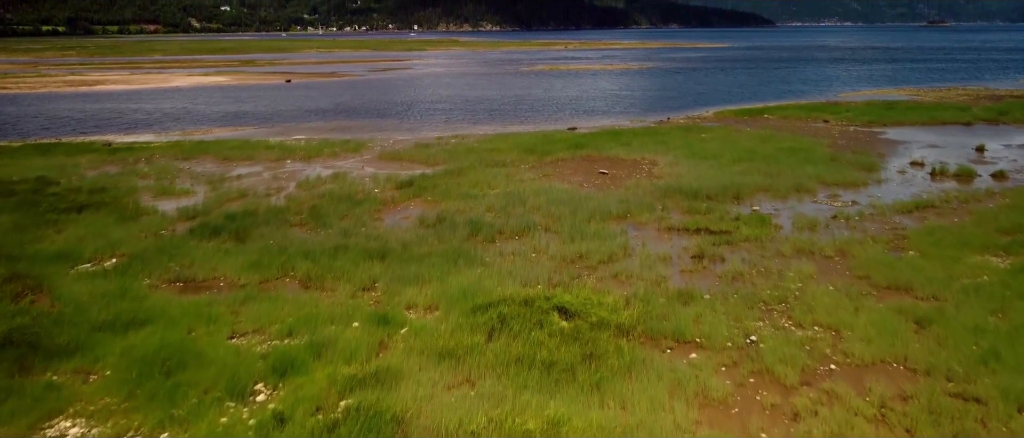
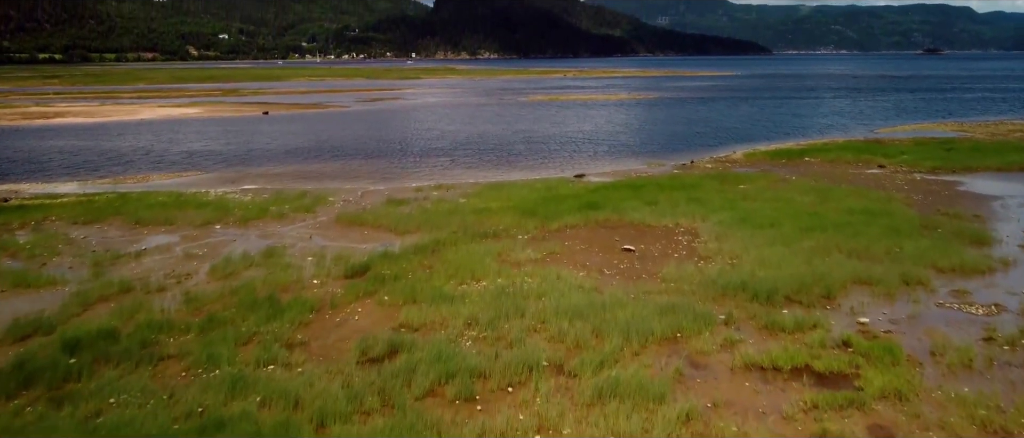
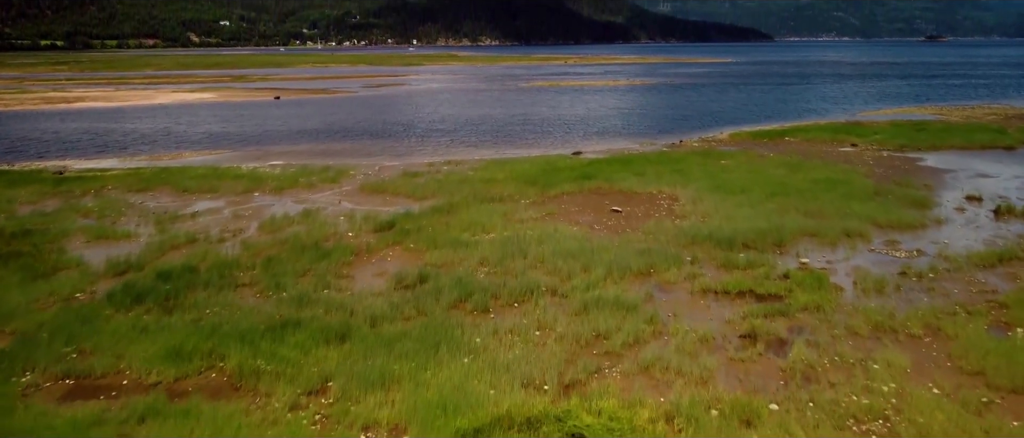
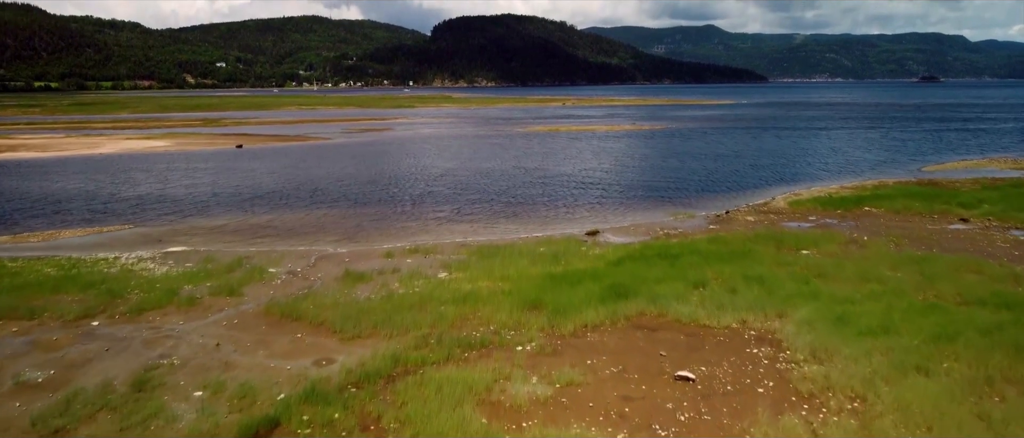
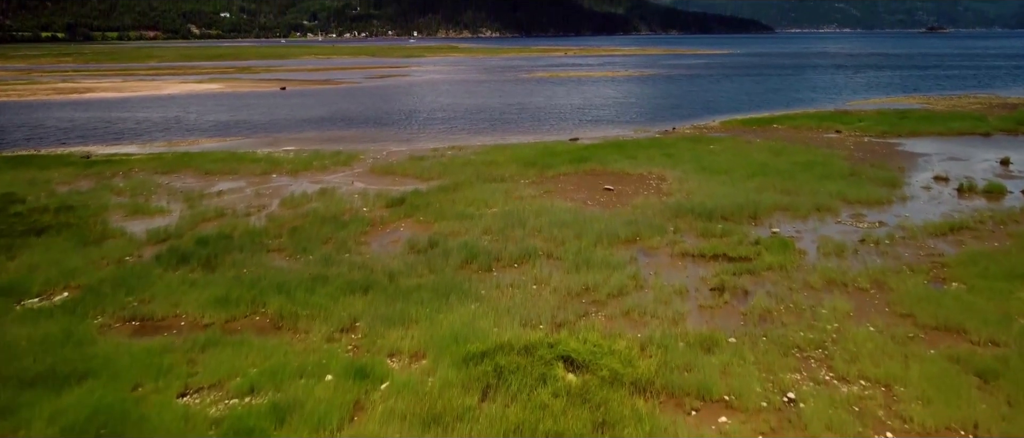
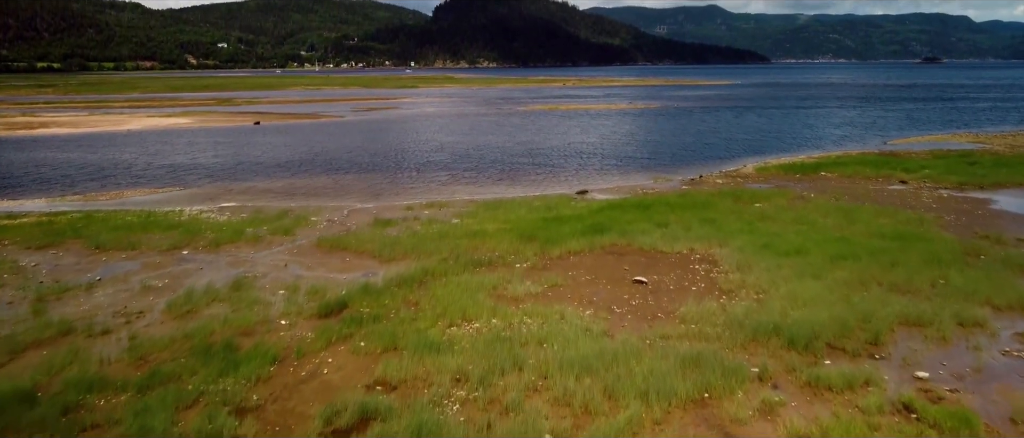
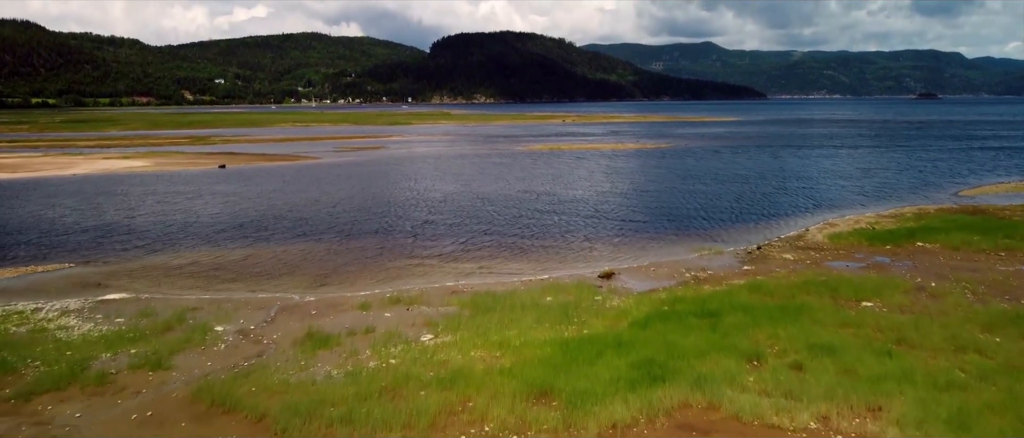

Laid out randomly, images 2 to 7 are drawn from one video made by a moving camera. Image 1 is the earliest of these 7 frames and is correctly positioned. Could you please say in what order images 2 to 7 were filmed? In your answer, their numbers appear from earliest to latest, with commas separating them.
5, 3, 2, 6, 4, 7
